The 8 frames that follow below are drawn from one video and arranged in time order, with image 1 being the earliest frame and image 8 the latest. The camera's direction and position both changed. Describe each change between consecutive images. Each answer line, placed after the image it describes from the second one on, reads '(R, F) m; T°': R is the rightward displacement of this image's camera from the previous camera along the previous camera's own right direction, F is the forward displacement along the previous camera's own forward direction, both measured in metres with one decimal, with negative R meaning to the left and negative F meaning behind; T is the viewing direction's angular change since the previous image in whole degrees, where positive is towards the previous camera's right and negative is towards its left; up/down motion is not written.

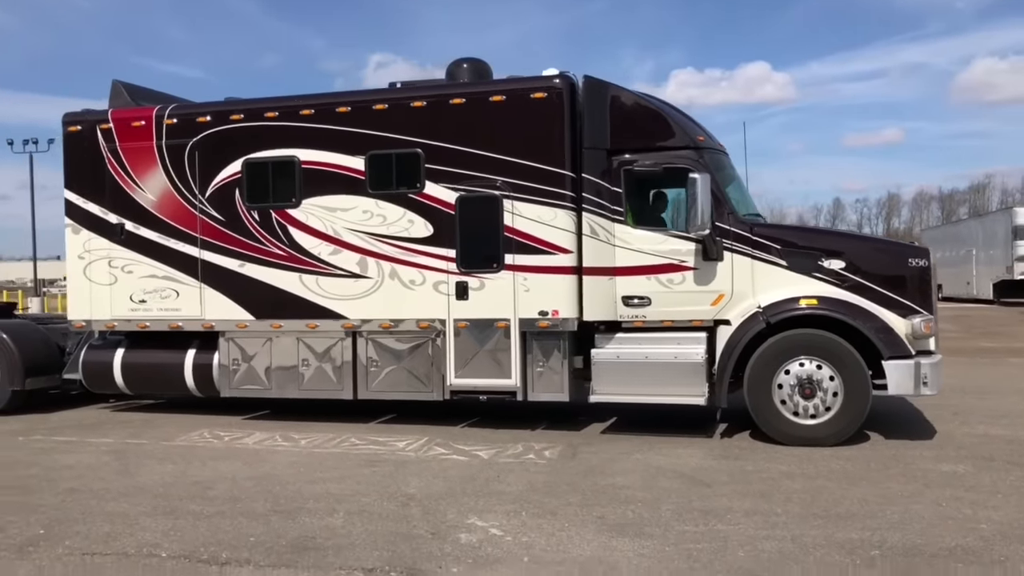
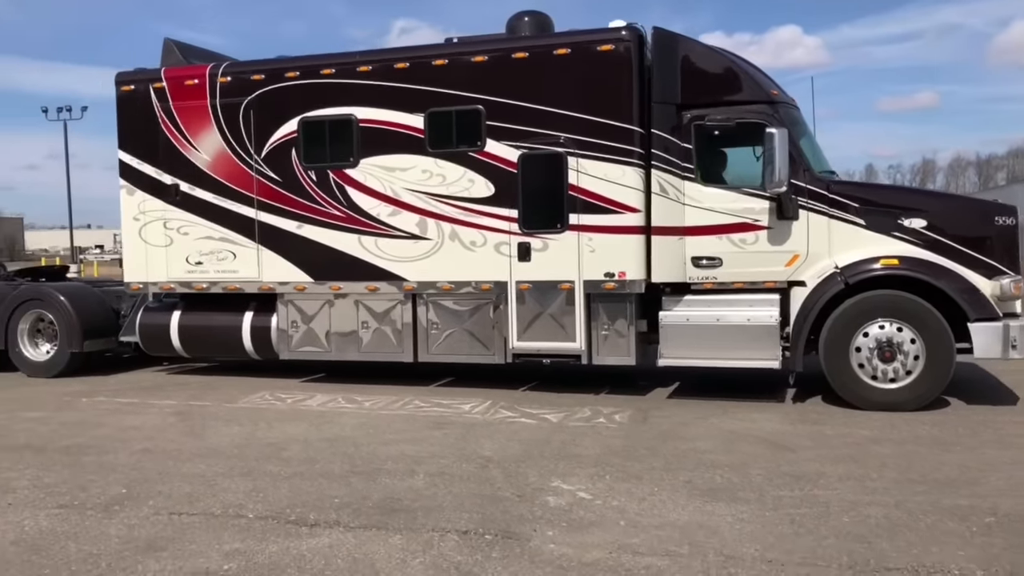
(-0.4, +0.2) m; -2°
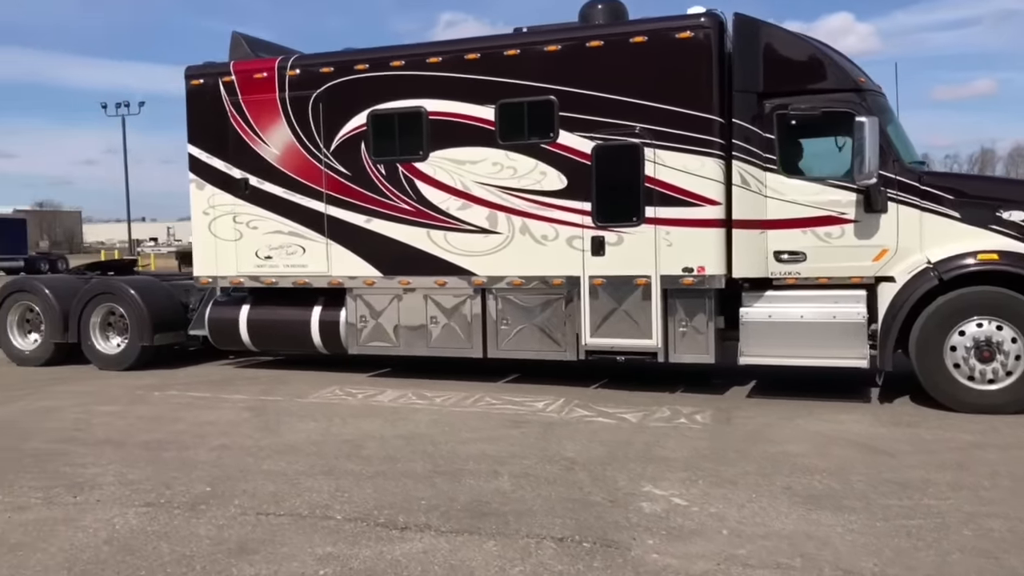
(-0.3, +0.2) m; -3°
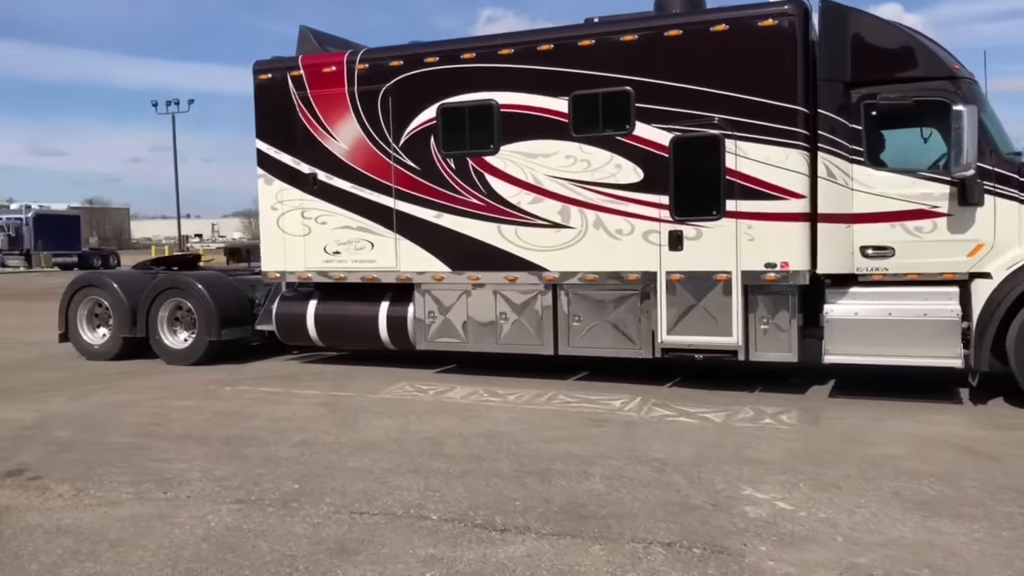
(-0.3, +0.1) m; -3°
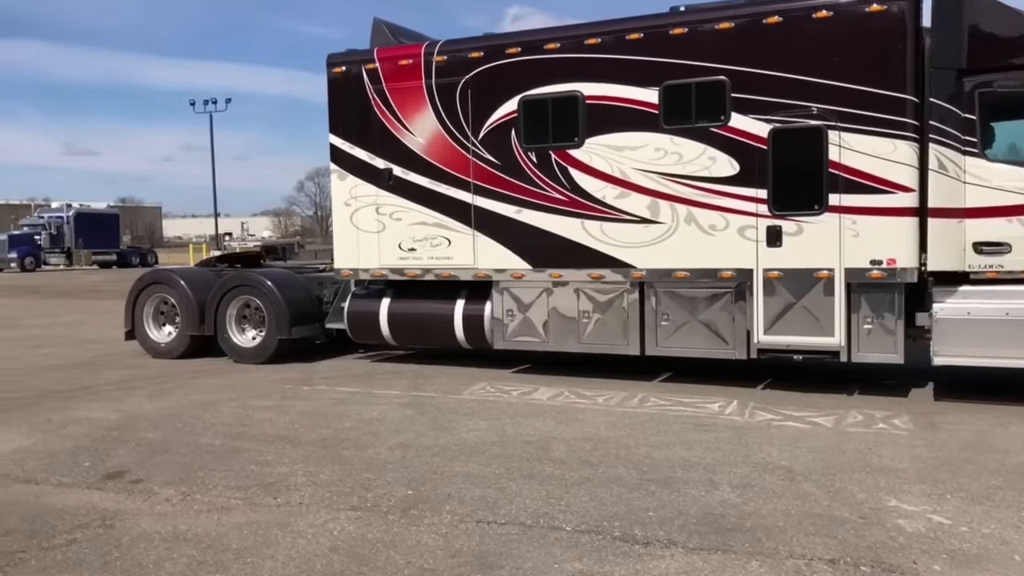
(-0.5, +0.3) m; -2°
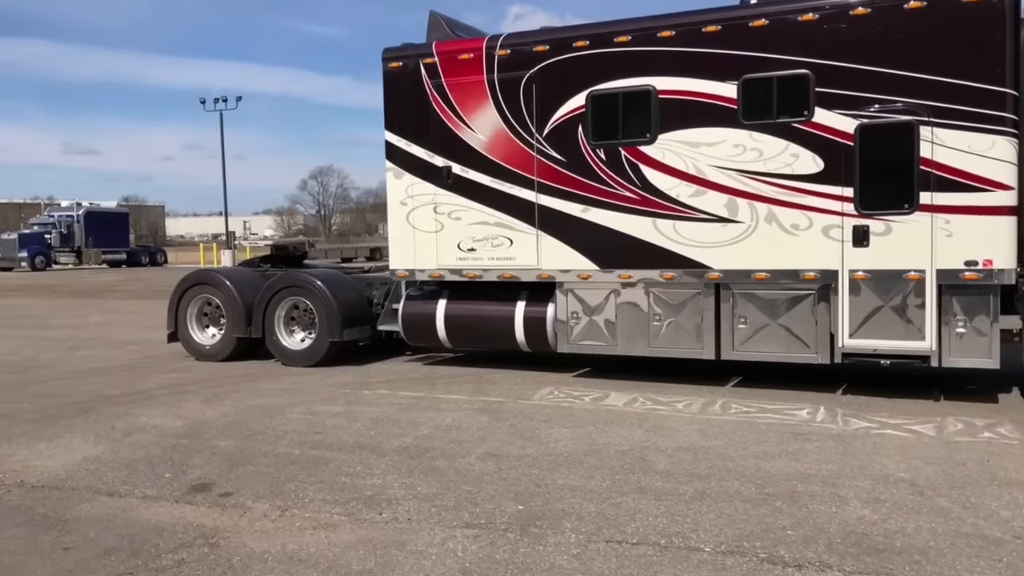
(-0.6, +0.3) m; 0°
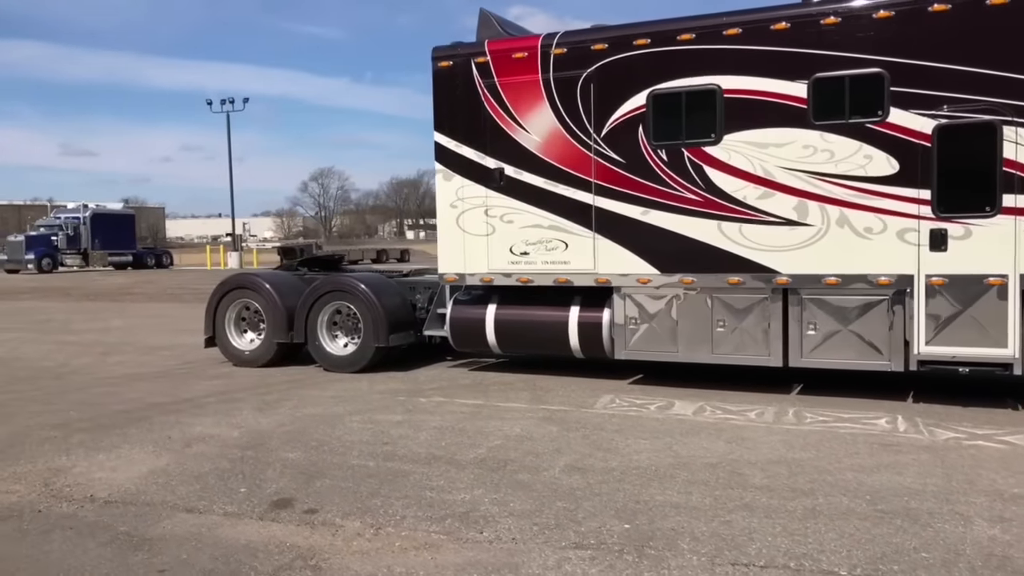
(-0.5, +0.2) m; 0°
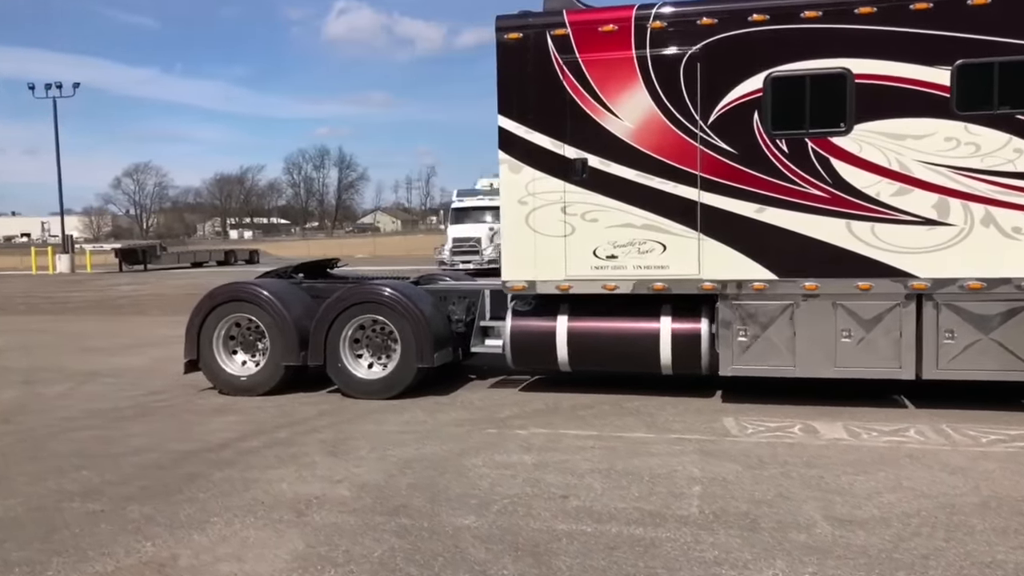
(-2.1, +1.4) m; +11°
